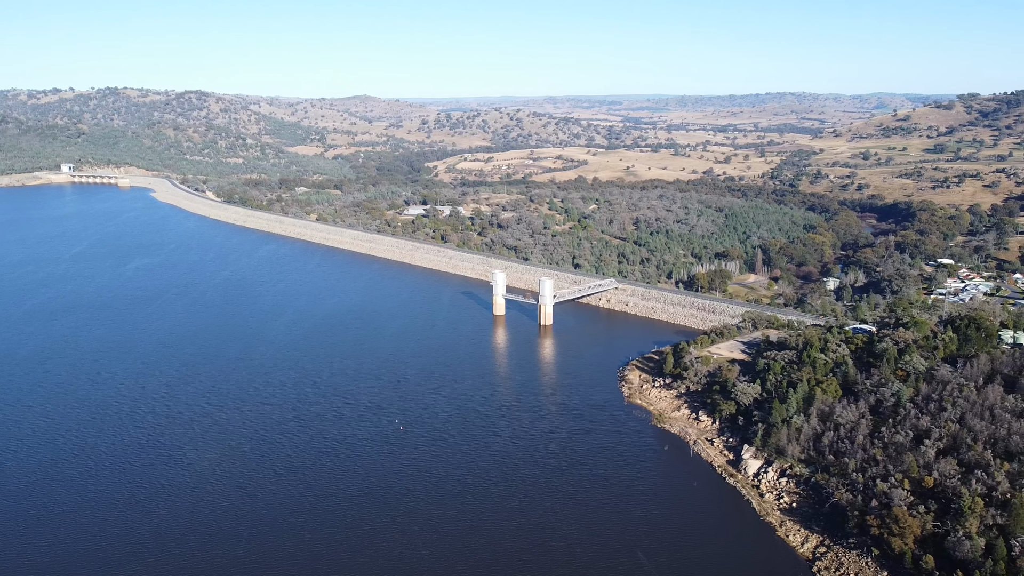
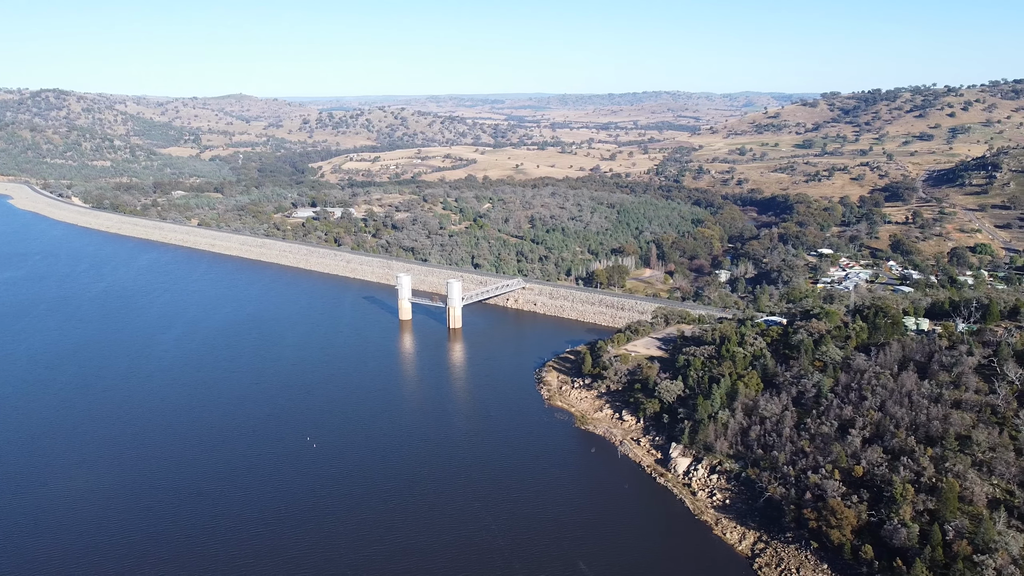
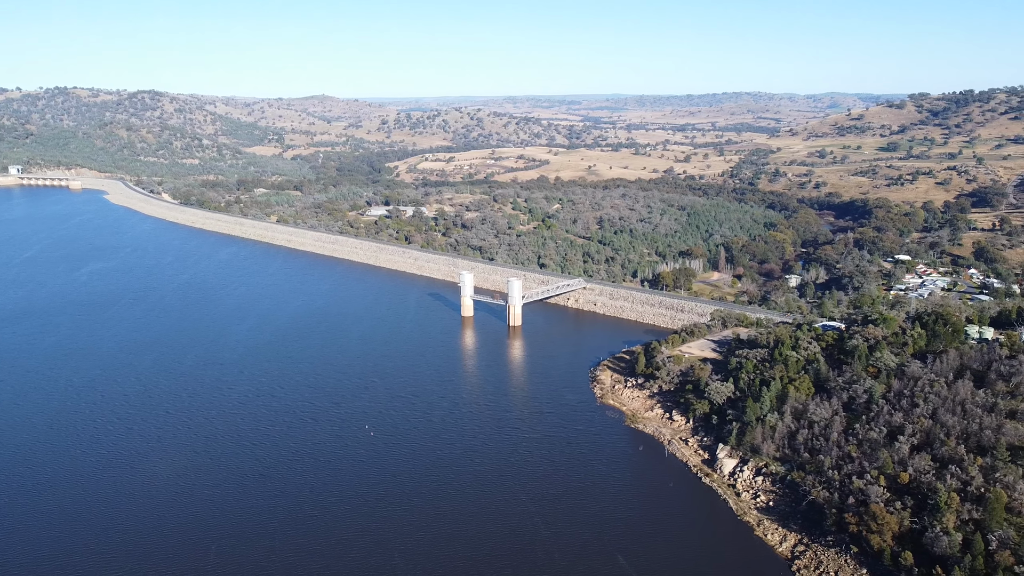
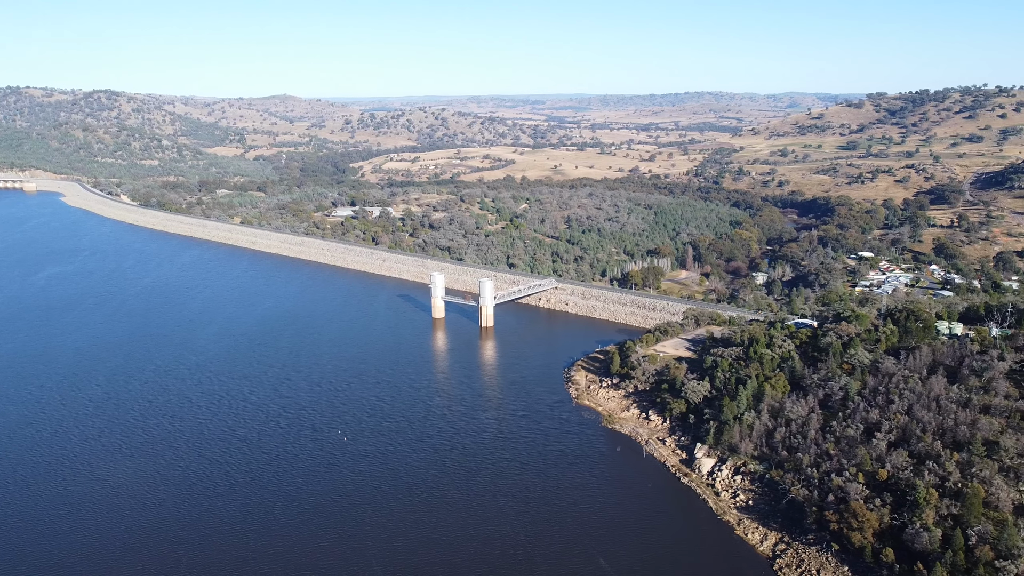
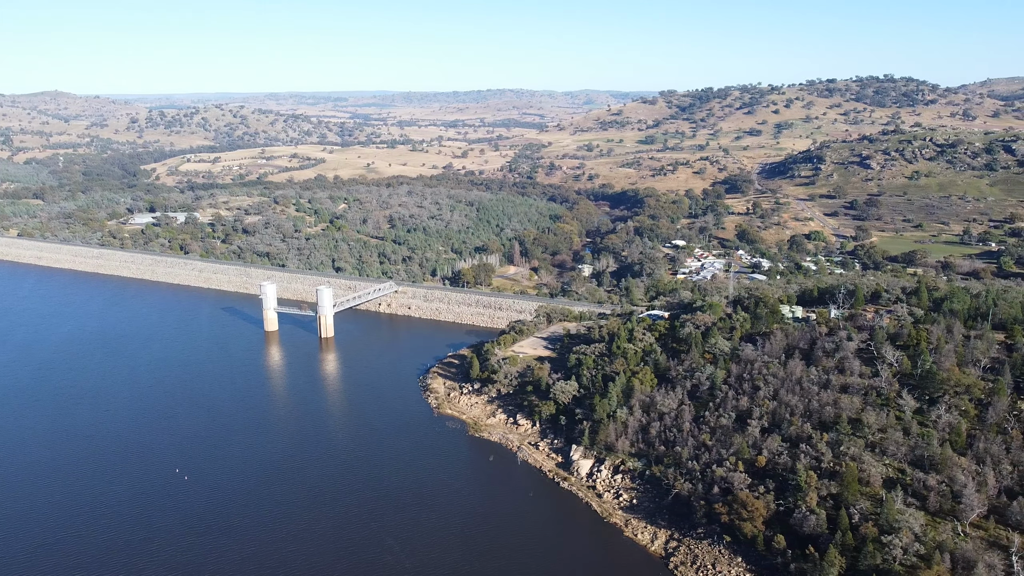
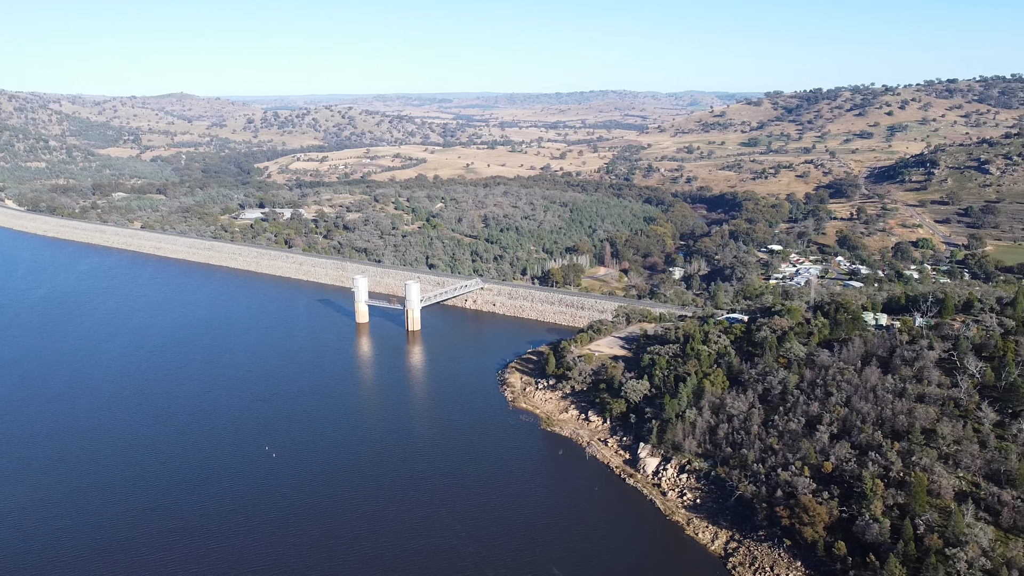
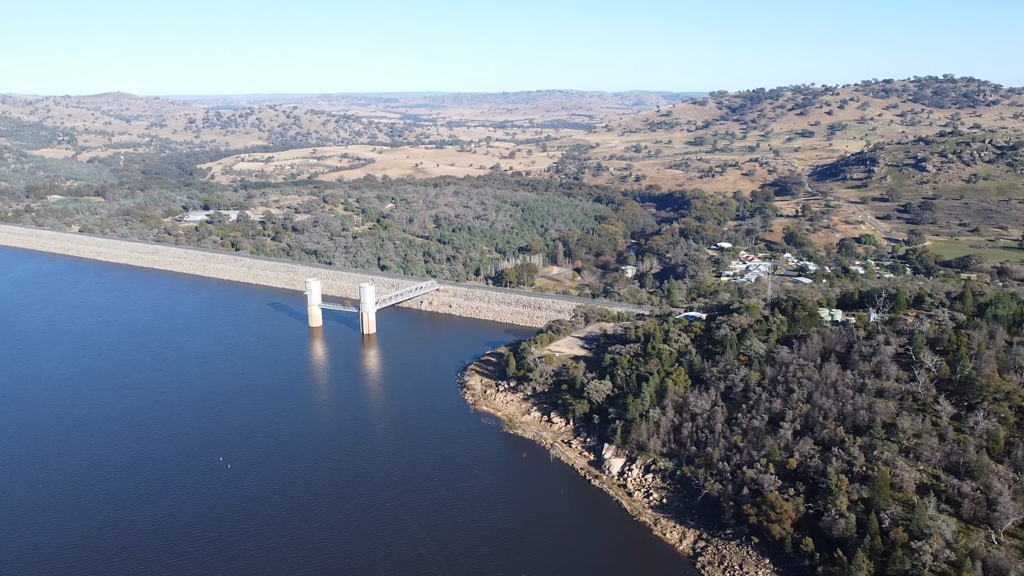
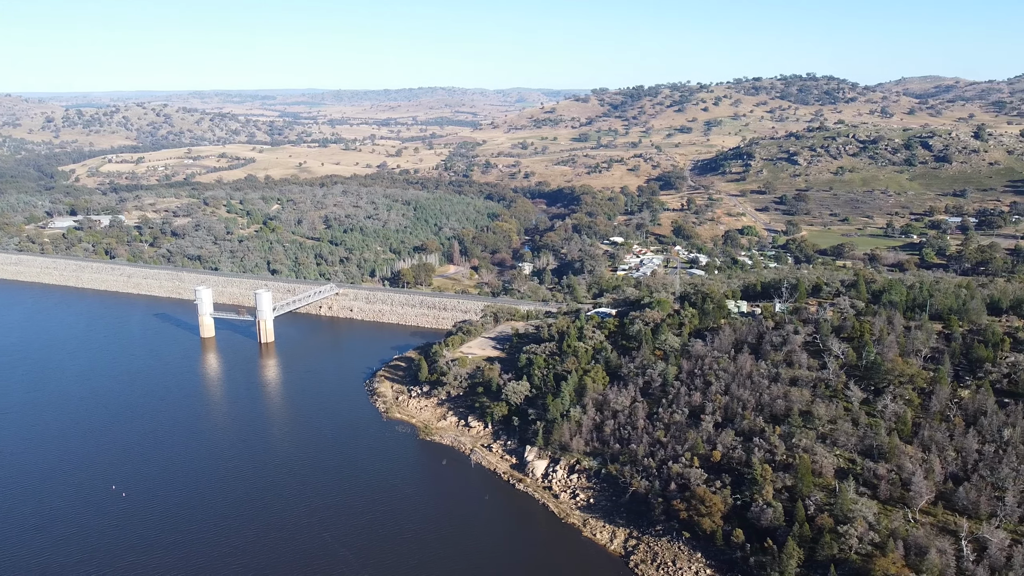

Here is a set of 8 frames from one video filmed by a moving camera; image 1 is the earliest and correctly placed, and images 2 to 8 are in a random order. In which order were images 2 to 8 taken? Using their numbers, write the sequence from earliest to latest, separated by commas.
3, 4, 2, 6, 7, 5, 8
